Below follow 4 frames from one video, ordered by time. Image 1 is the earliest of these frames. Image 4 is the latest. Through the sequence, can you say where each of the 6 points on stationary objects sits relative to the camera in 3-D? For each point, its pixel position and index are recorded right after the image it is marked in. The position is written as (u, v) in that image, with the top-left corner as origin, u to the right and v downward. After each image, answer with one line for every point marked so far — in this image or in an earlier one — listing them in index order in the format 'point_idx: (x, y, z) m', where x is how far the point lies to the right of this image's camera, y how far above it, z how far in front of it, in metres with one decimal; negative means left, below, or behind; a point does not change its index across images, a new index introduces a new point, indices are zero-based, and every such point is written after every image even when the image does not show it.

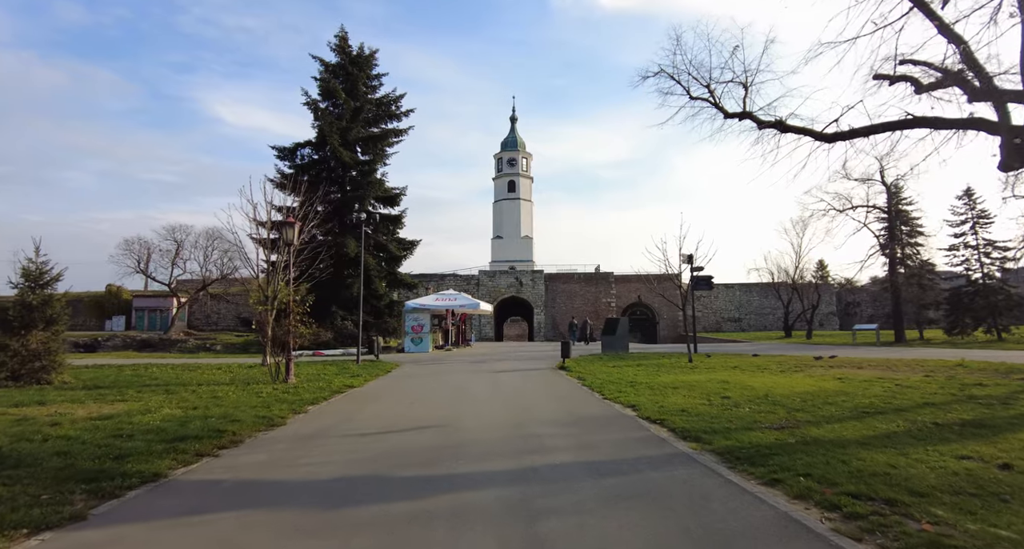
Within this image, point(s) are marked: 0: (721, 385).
0: (+4.7, -2.5, +11.8) m
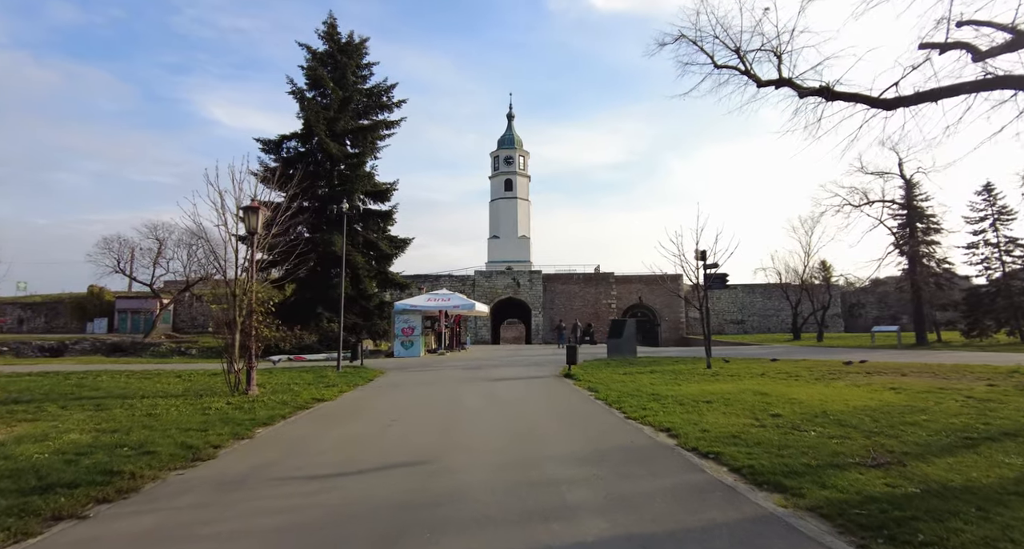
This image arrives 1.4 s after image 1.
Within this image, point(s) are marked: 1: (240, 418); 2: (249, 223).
0: (+4.7, -2.3, +9.9) m
1: (-4.4, -2.3, +8.7) m
2: (-6.0, +1.2, +12.0) m
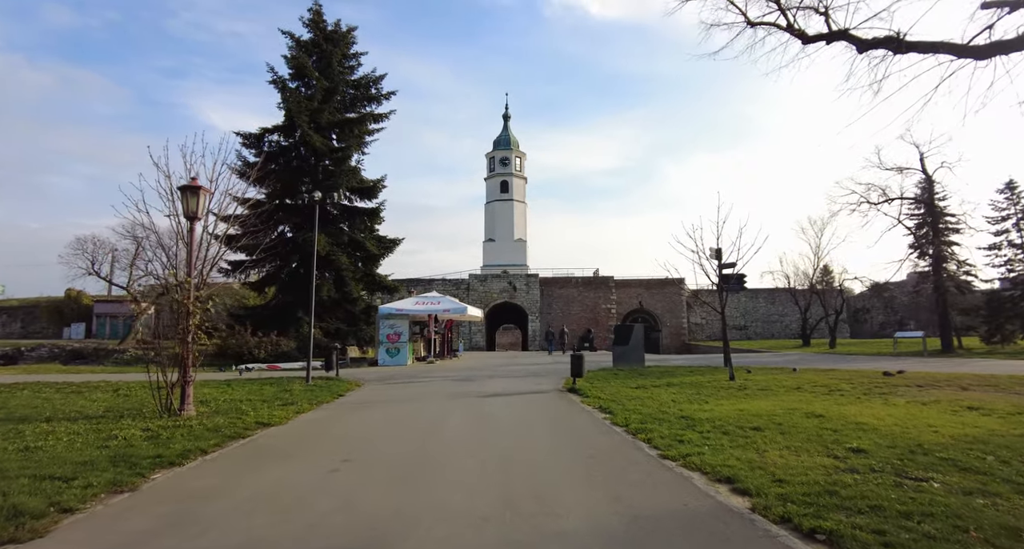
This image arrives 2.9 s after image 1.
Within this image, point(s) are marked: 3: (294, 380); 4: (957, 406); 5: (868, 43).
0: (+4.6, -2.2, +7.8) m
1: (-4.5, -2.2, +6.5) m
2: (-6.1, +1.3, +9.9) m
3: (-6.1, -2.9, +14.8) m
4: (+8.0, -2.3, +9.5) m
5: (+6.0, +3.9, +8.9) m
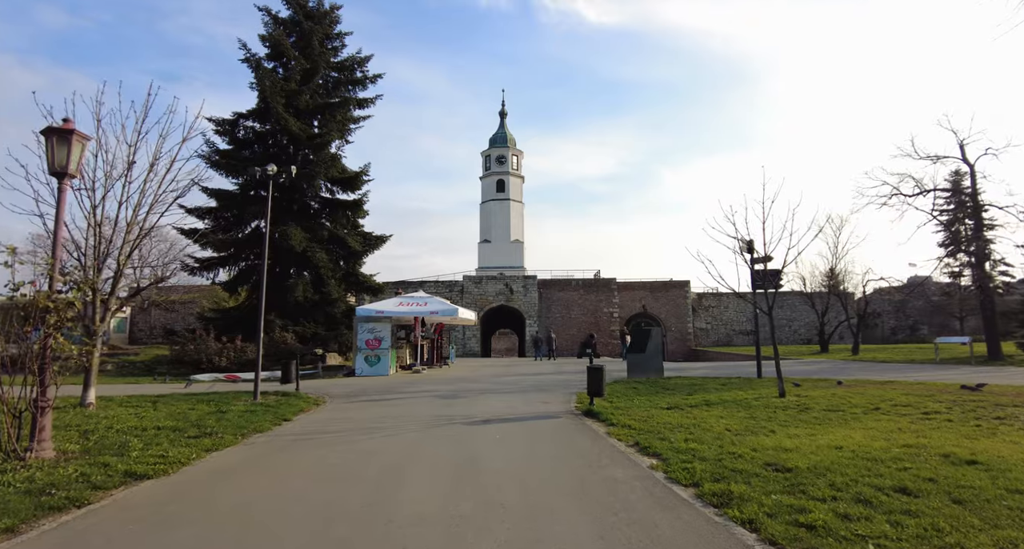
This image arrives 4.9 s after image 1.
0: (+4.6, -1.9, +5.0) m
1: (-4.5, -1.9, +3.6) m
2: (-6.1, +1.6, +7.1) m
3: (-6.1, -2.7, +11.9) m
4: (+8.0, -2.1, +6.6) m
5: (+6.0, +4.1, +6.2) m
